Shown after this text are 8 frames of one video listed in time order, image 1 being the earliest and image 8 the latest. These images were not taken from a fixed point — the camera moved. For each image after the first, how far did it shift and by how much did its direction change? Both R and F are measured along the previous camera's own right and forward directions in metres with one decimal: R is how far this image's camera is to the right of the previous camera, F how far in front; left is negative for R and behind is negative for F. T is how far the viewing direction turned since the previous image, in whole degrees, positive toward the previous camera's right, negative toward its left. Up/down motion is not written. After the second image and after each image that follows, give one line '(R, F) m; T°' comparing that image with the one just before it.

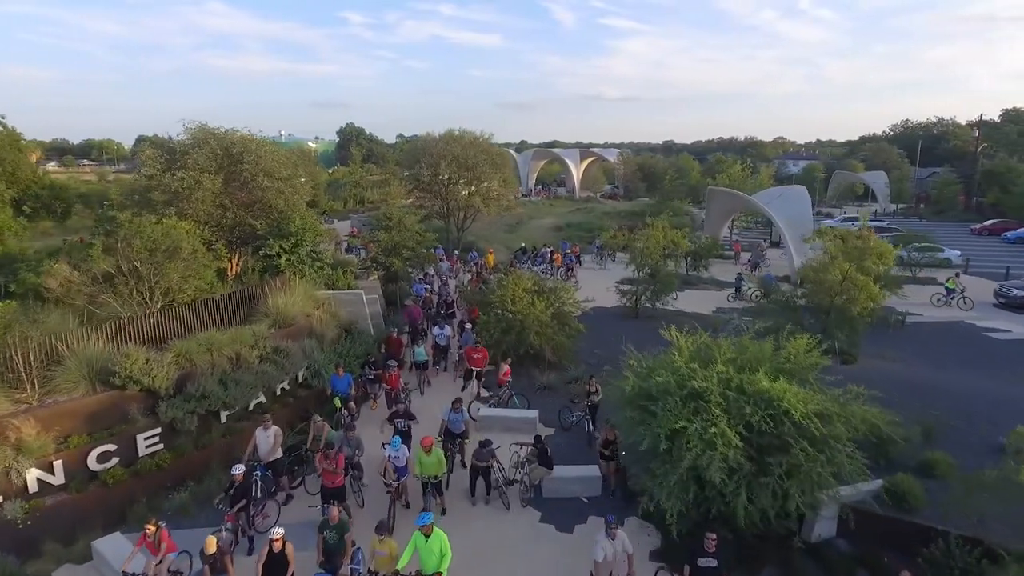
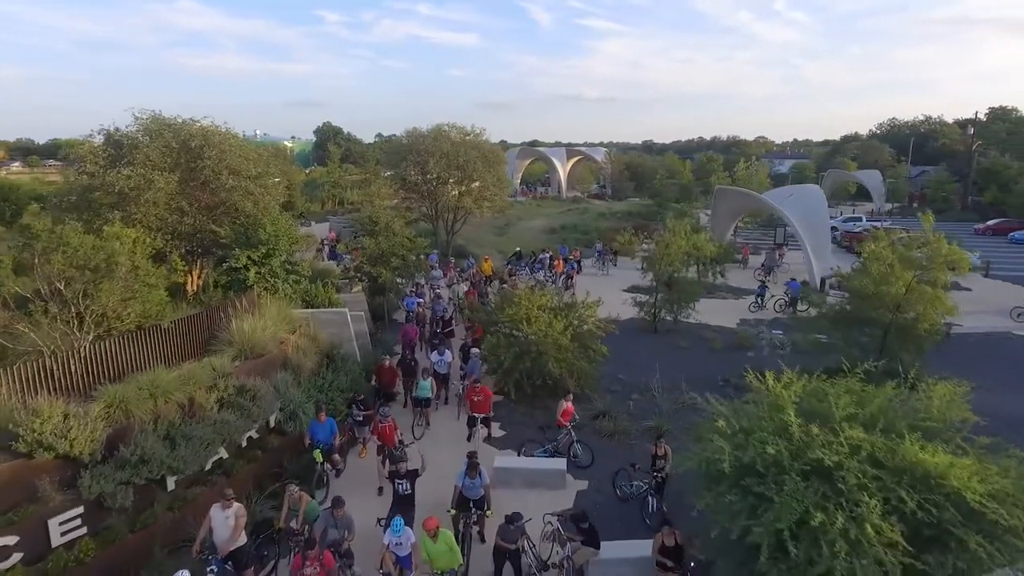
(-0.7, +2.3) m; +2°
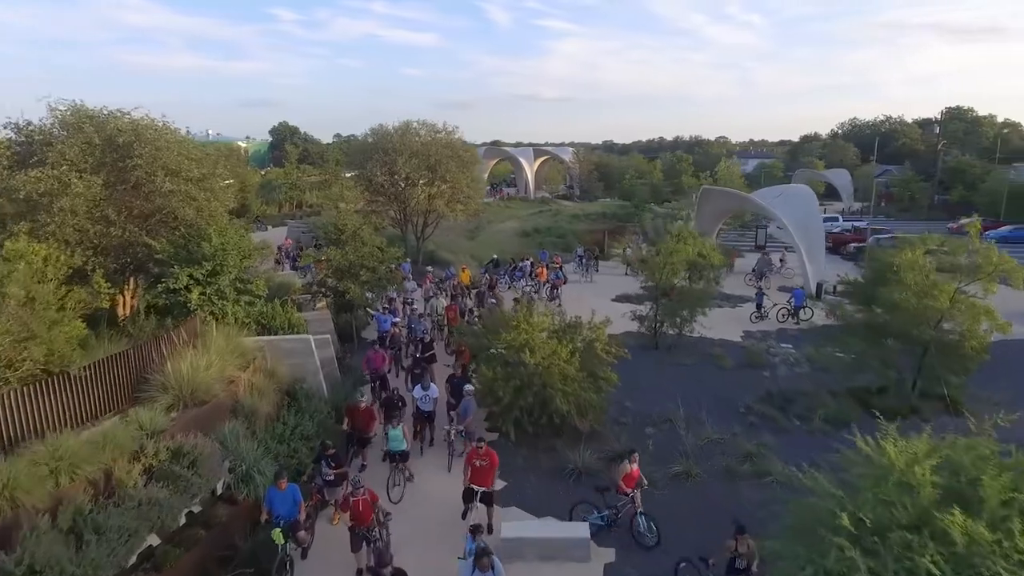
(-0.6, +1.9) m; +3°
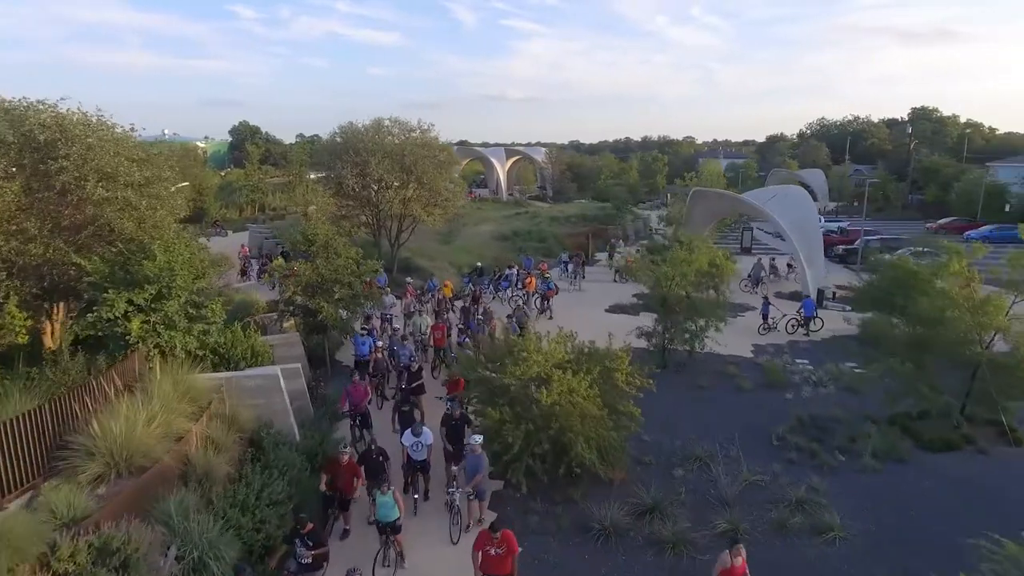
(-0.6, +1.7) m; +3°
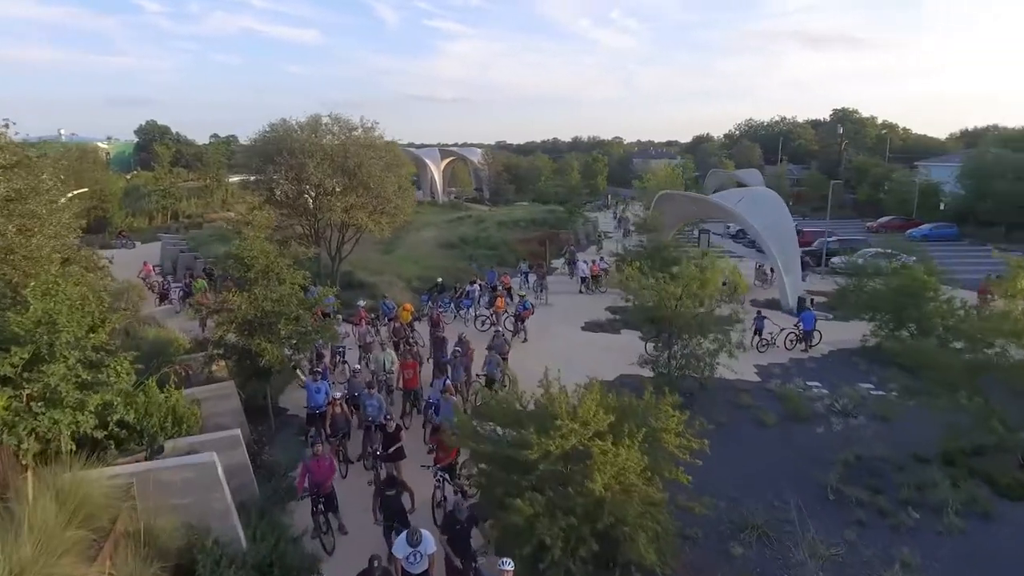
(-1.0, +2.3) m; +6°
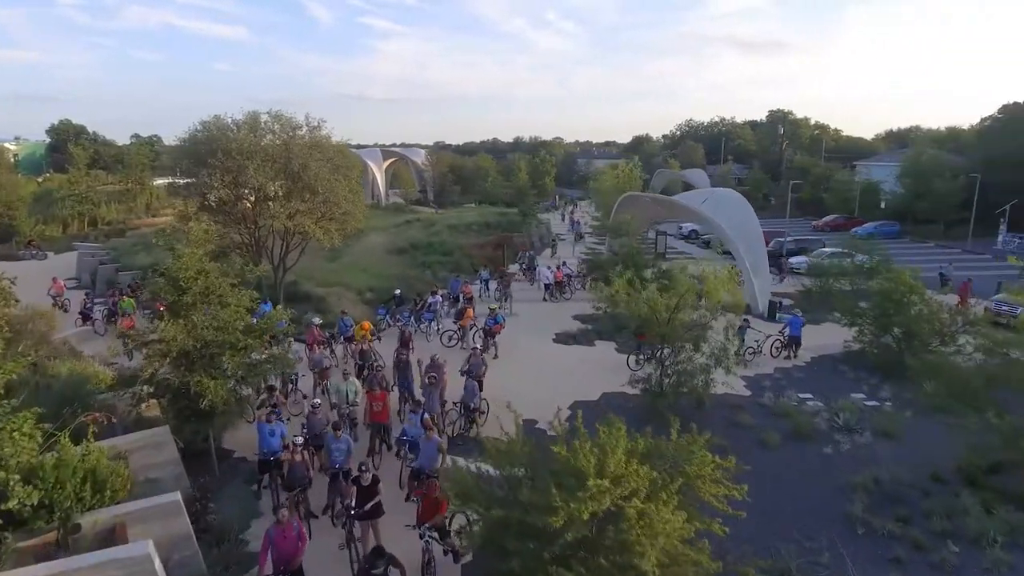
(-0.7, +1.3) m; +5°
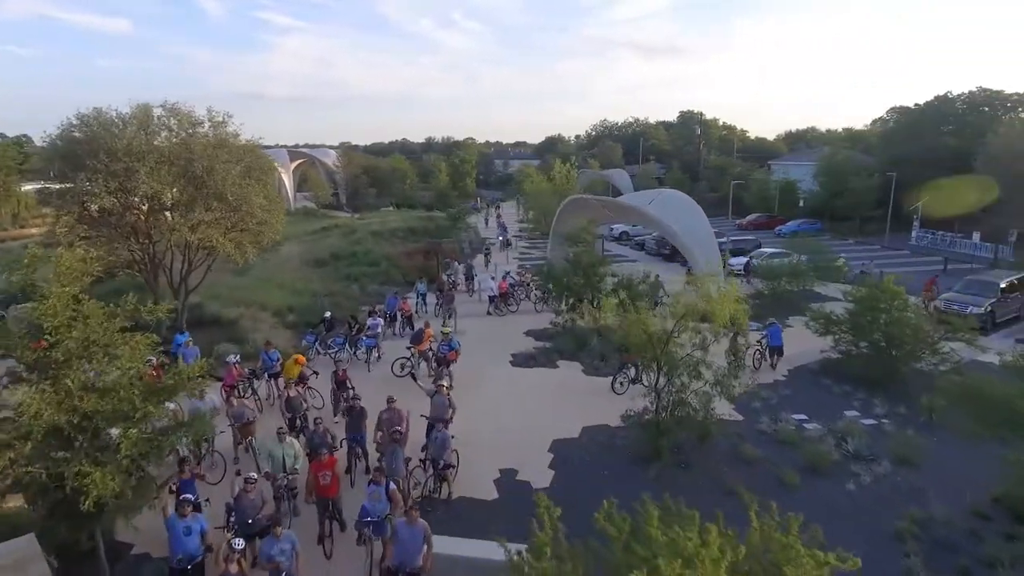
(-0.9, +2.0) m; +8°
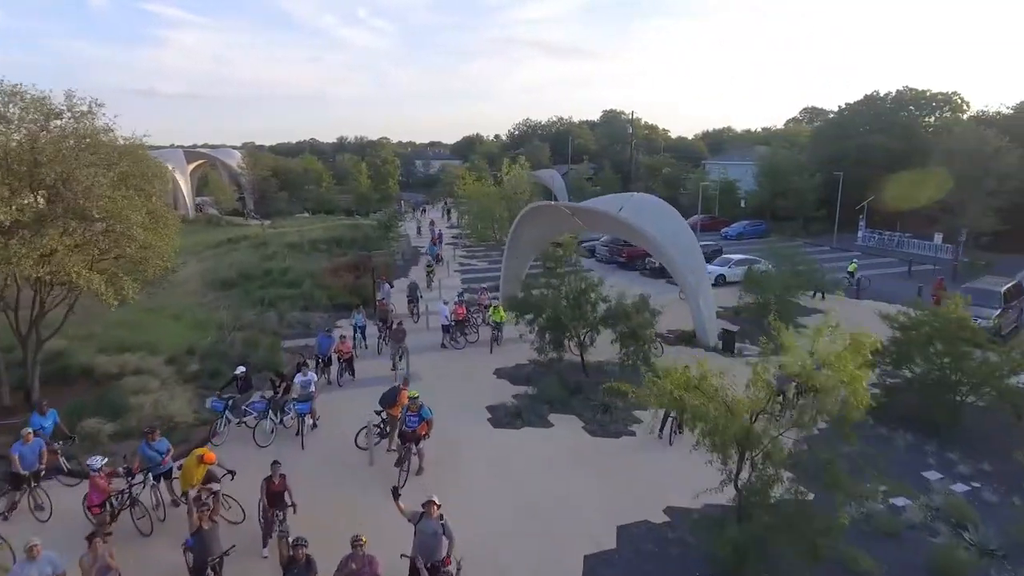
(-1.1, +3.4) m; +7°
